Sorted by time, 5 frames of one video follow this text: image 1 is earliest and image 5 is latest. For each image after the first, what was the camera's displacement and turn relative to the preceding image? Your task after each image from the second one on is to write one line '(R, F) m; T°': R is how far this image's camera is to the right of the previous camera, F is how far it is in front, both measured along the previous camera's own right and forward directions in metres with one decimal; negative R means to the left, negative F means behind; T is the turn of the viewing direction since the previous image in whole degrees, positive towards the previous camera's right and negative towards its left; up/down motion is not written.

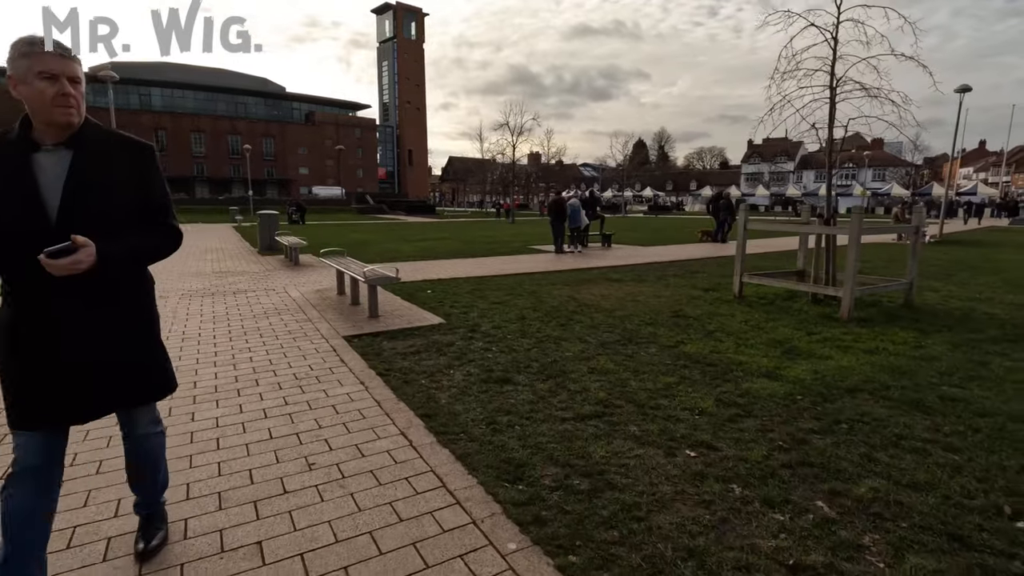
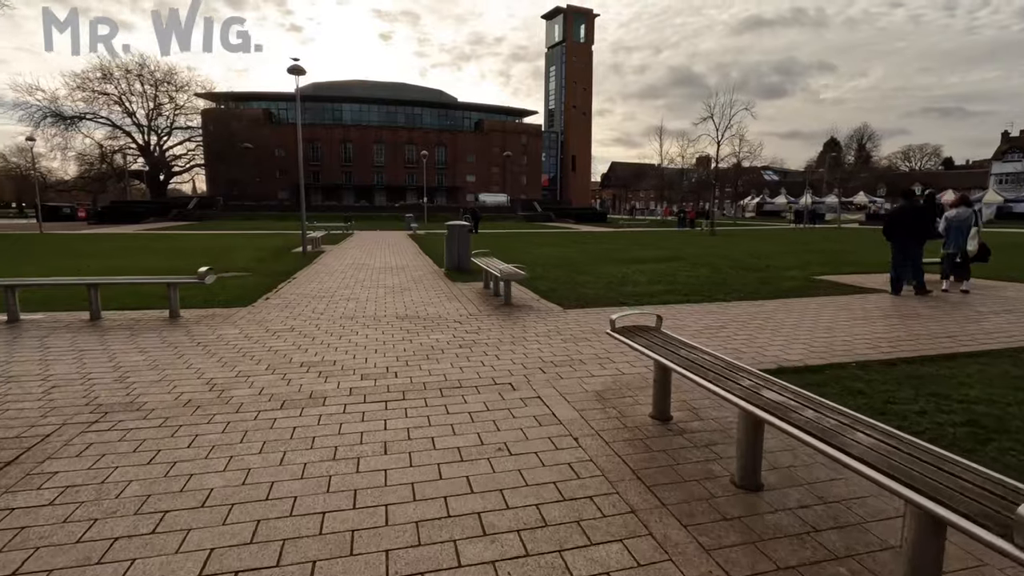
(-2.9, +4.8) m; -16°
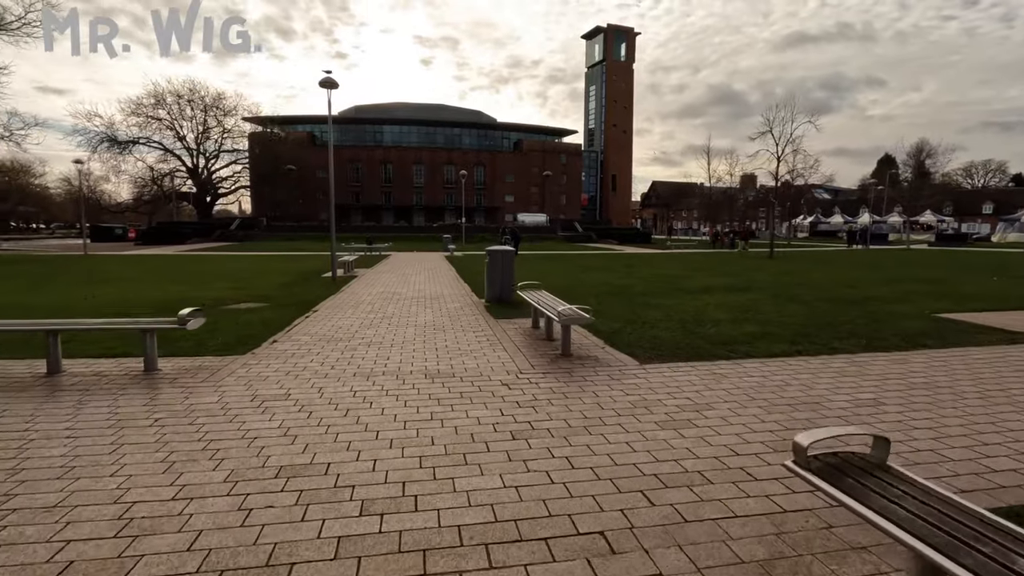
(-0.3, +1.9) m; -4°
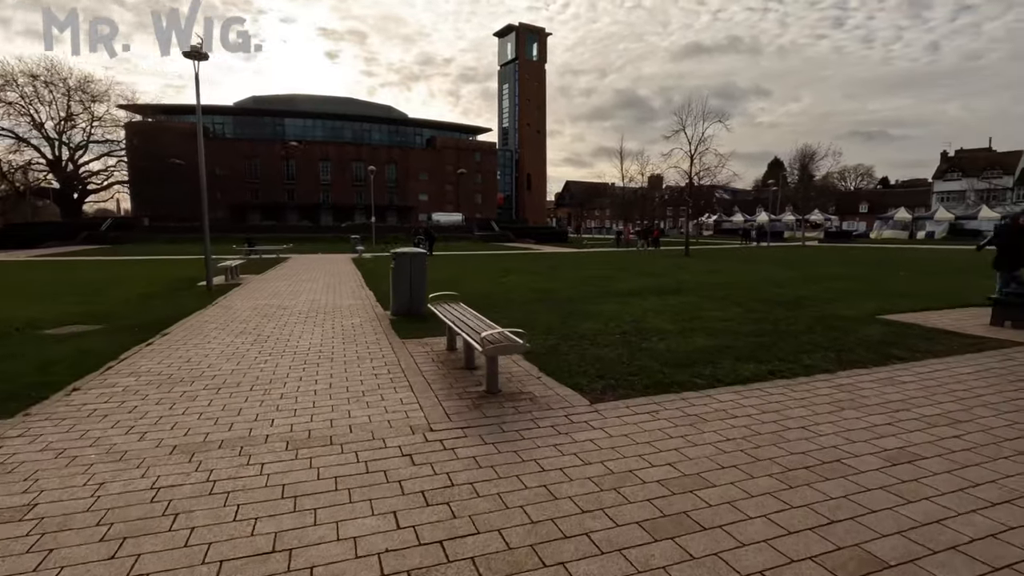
(+0.1, +1.8) m; +9°
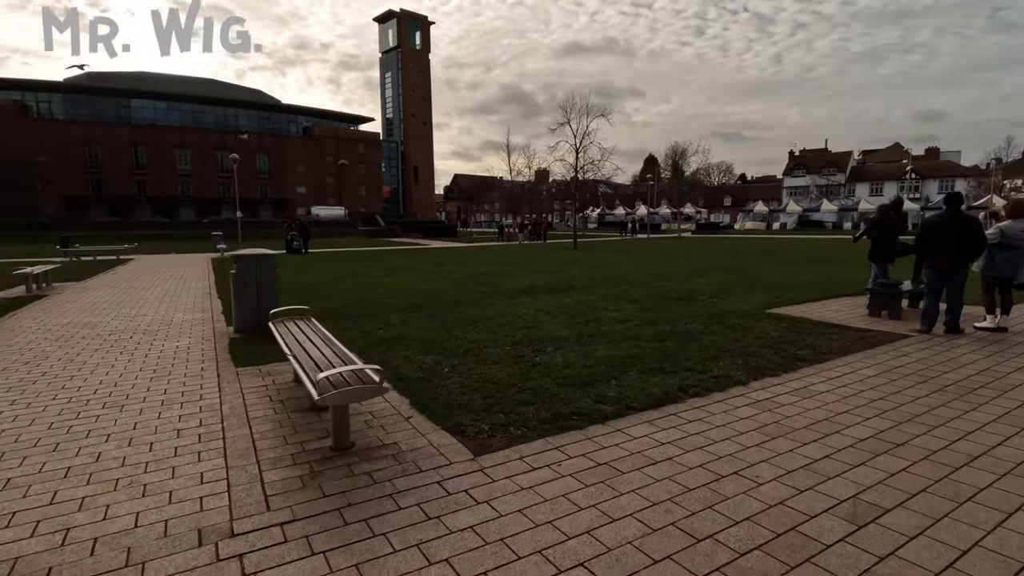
(+0.3, +1.3) m; +11°
